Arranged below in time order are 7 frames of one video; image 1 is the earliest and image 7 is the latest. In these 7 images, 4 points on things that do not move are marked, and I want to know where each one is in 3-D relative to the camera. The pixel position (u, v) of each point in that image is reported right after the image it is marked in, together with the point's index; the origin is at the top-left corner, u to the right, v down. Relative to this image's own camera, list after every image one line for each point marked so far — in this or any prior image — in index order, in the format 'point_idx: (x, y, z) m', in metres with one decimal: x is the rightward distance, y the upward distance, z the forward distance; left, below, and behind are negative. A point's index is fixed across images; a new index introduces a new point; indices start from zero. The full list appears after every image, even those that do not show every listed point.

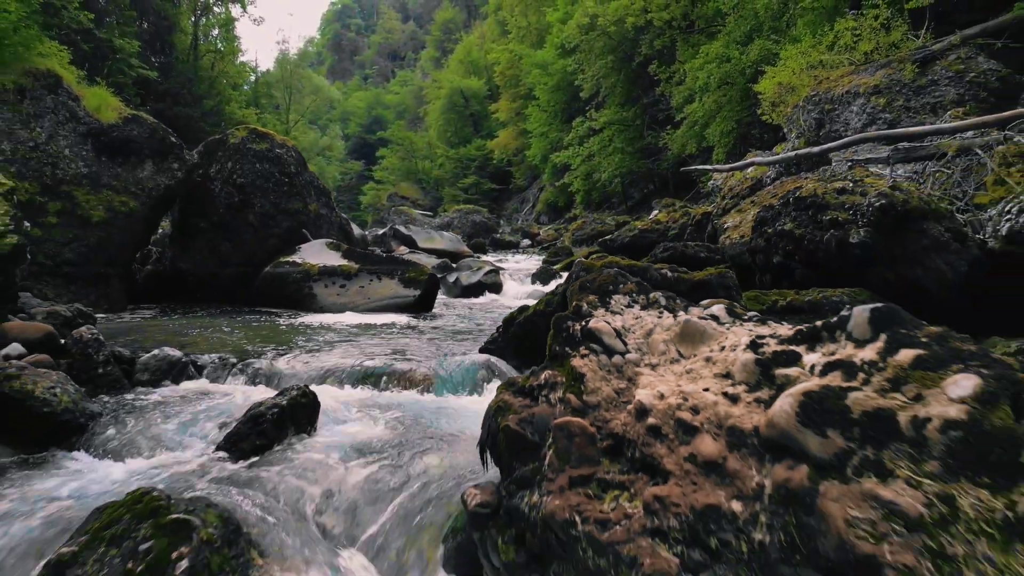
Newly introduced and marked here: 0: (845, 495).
0: (+0.8, -0.5, +1.6) m
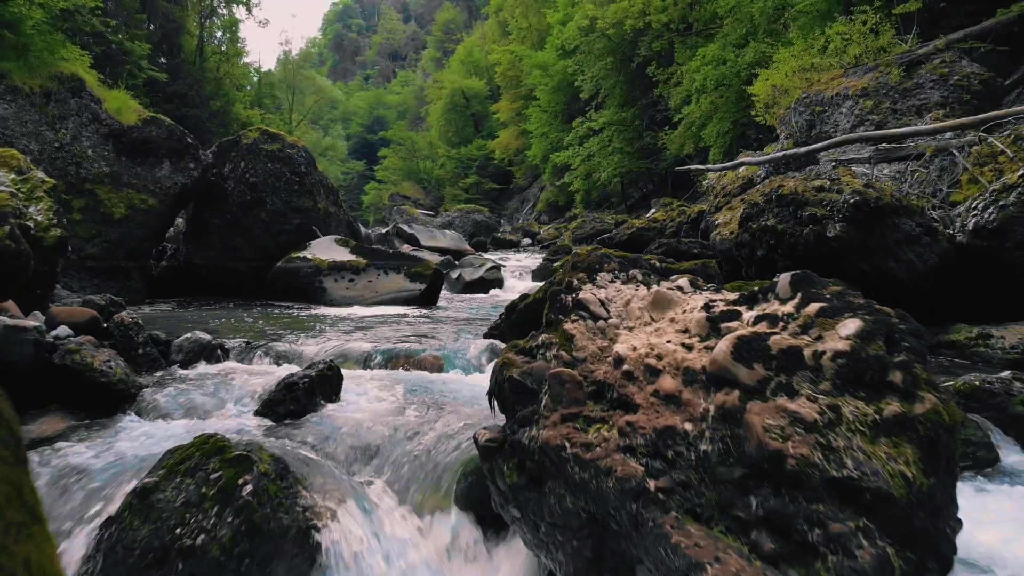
0: (+0.8, -0.4, +2.1) m
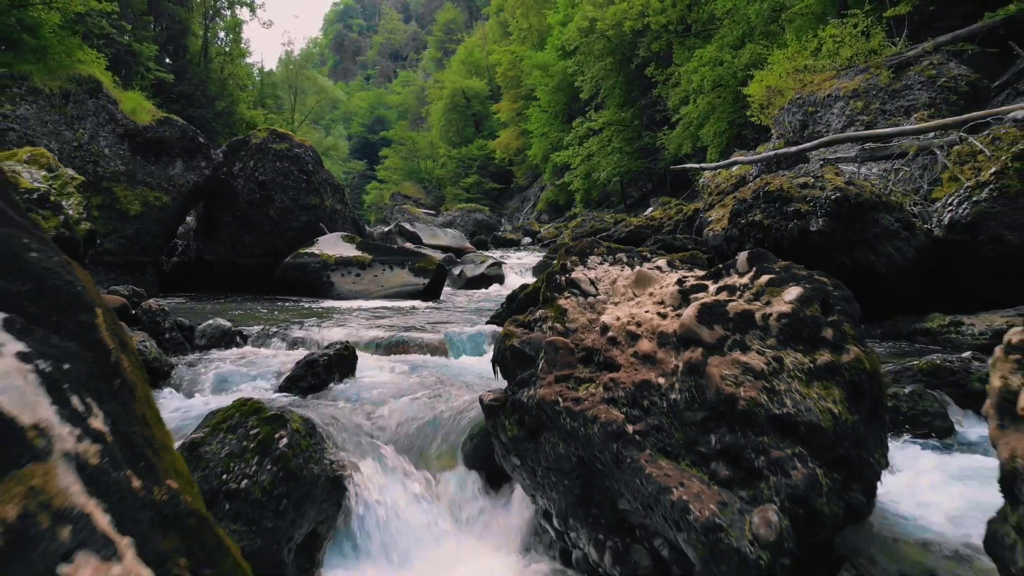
0: (+0.8, -0.3, +2.5) m
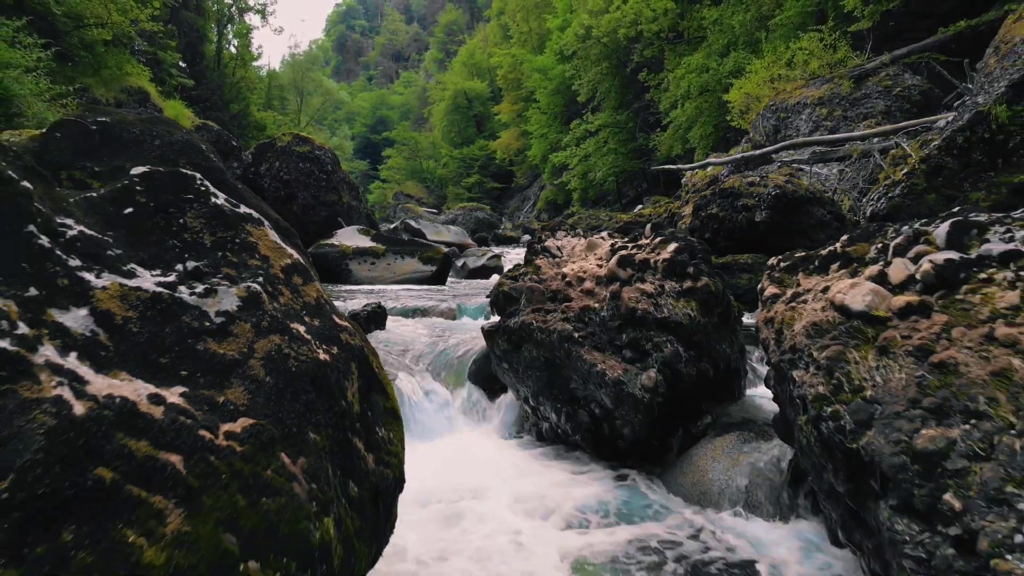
0: (+0.7, 0.0, +4.0) m
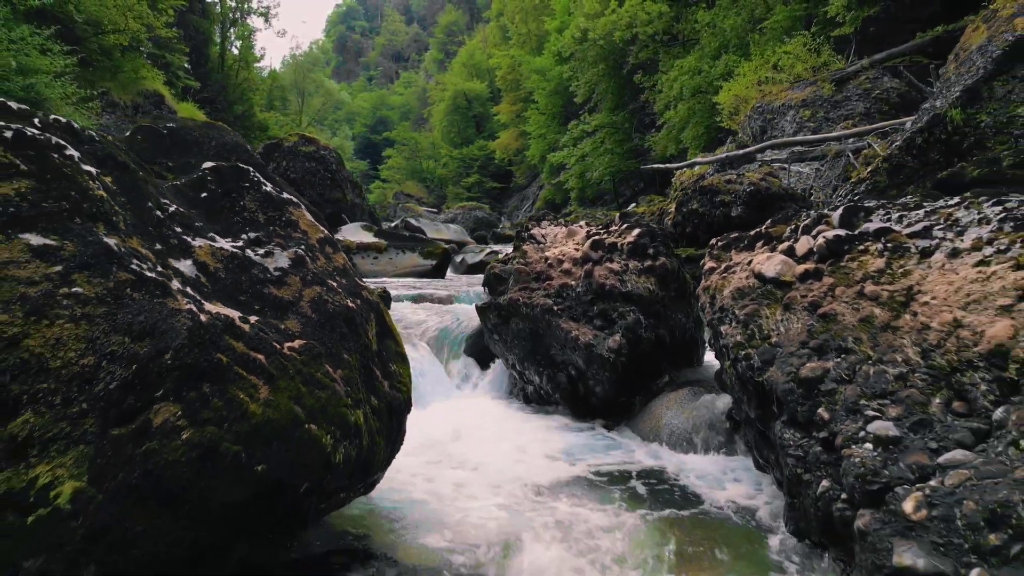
0: (+0.6, +0.1, +4.7) m
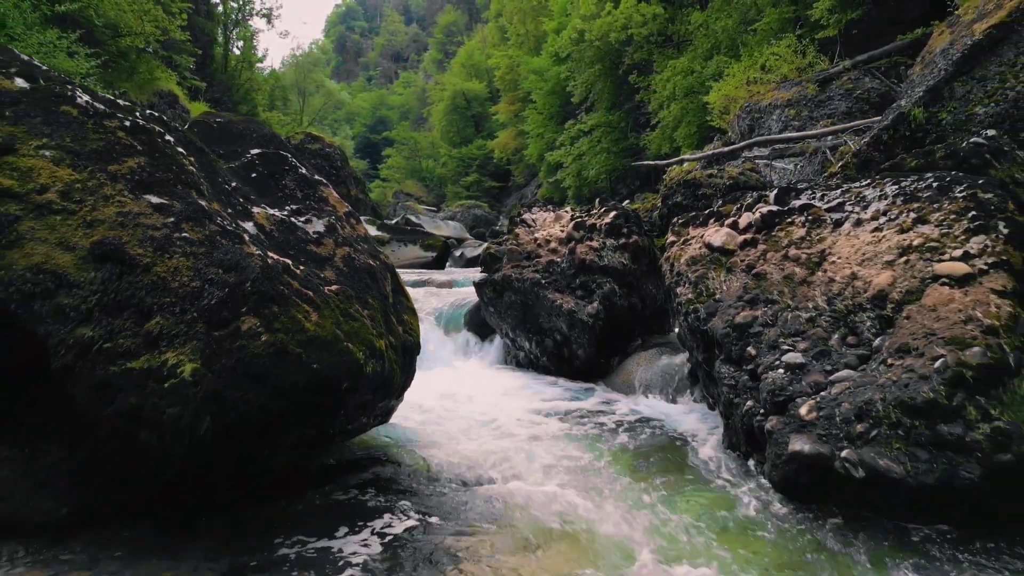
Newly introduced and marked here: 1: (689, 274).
0: (+0.6, +0.3, +5.3) m
1: (+1.1, +0.1, +4.1) m
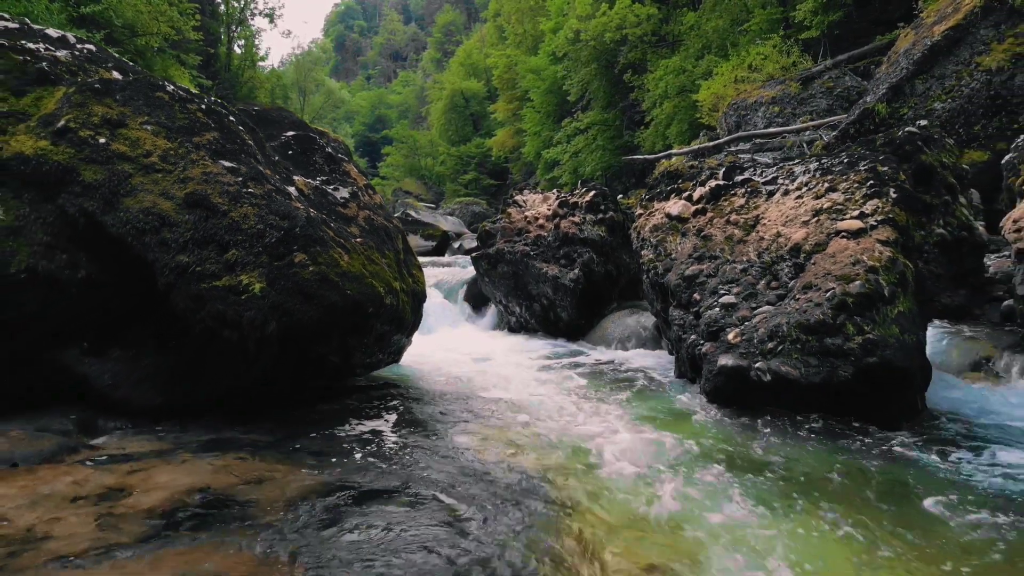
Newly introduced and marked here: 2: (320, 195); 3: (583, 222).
0: (+0.5, +0.6, +6.1) m
1: (+1.0, +0.4, +4.8) m
2: (-1.1, +0.6, +3.8) m
3: (+0.7, +0.6, +6.1) m
